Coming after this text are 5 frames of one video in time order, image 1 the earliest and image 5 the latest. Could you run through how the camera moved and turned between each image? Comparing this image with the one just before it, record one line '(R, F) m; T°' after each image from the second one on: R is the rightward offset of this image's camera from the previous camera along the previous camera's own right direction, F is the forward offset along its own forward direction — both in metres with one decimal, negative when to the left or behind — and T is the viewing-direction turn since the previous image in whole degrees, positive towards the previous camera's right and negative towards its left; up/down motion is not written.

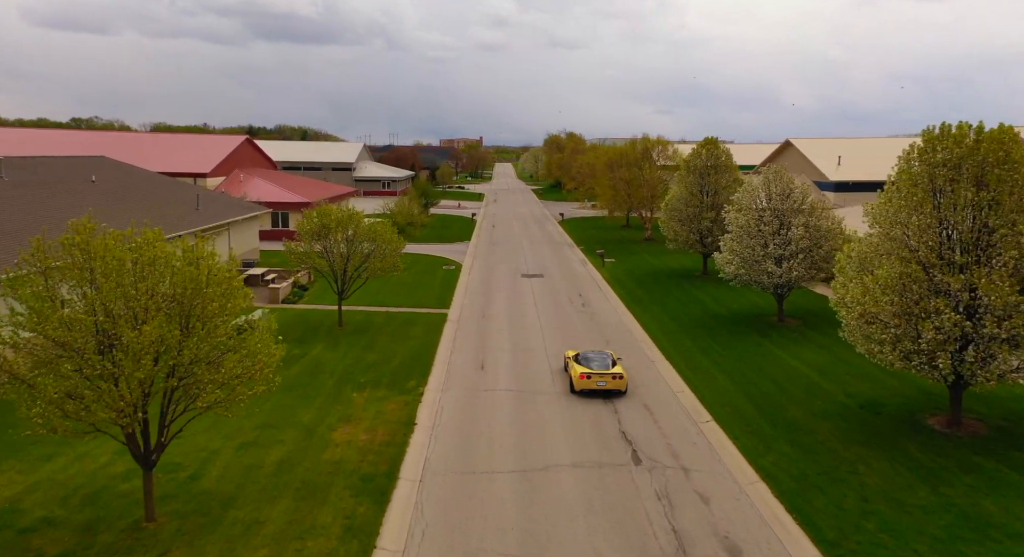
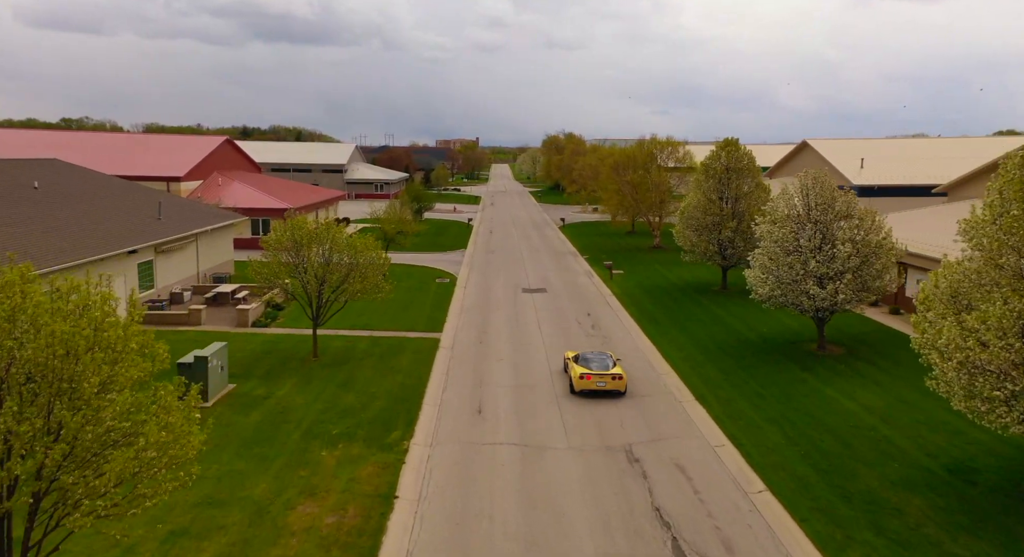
(-0.2, +3.3) m; 0°
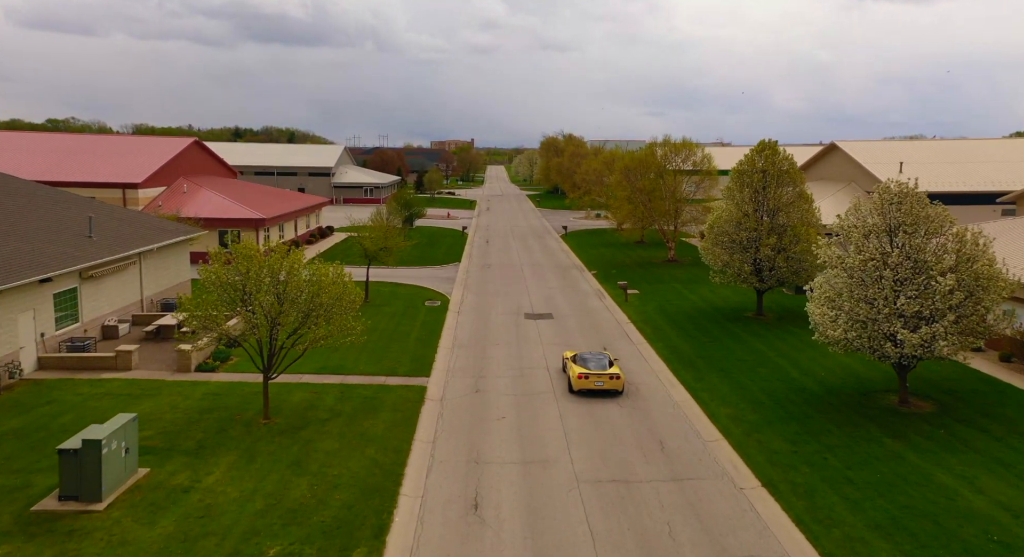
(-0.2, +4.6) m; 0°
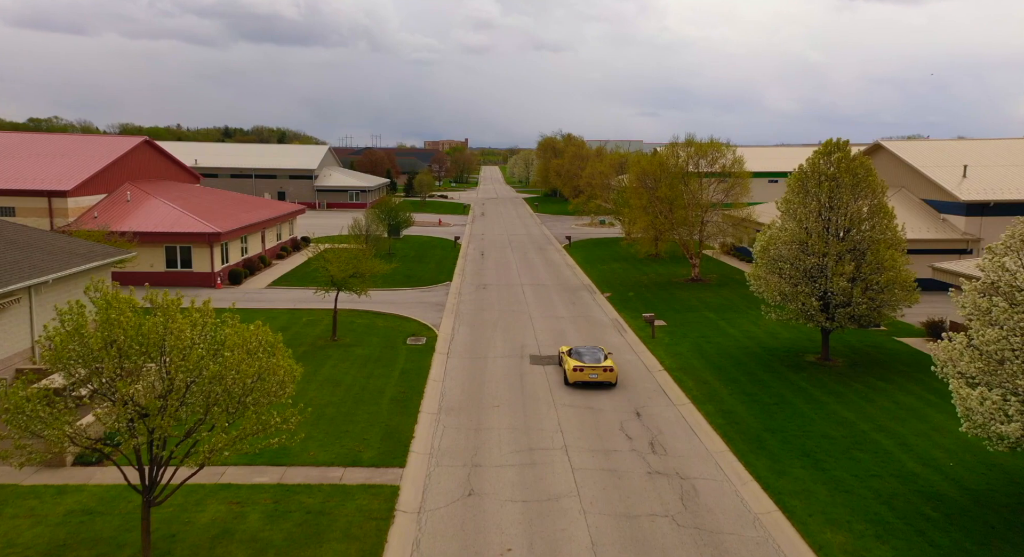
(-0.3, +5.8) m; 0°
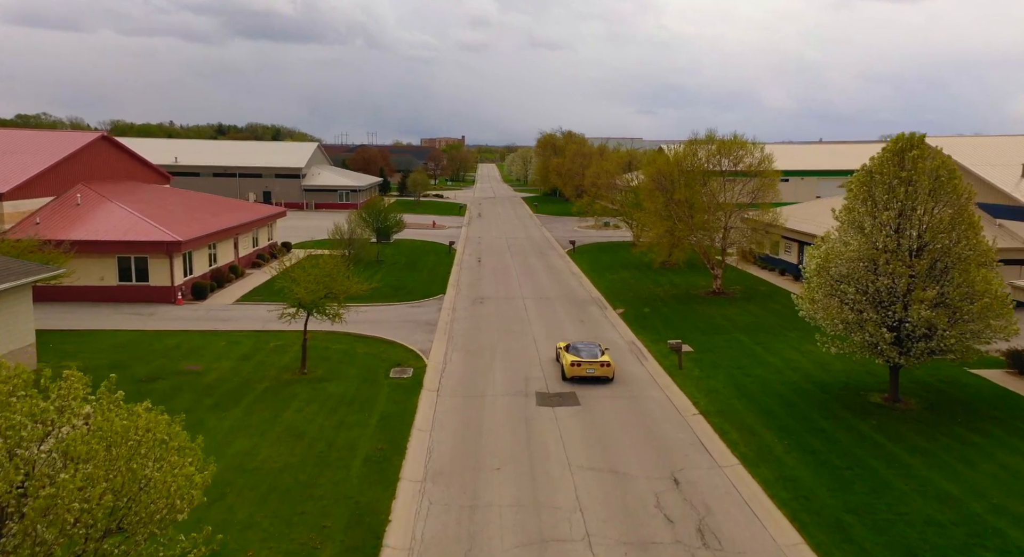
(-0.2, +3.9) m; 0°
